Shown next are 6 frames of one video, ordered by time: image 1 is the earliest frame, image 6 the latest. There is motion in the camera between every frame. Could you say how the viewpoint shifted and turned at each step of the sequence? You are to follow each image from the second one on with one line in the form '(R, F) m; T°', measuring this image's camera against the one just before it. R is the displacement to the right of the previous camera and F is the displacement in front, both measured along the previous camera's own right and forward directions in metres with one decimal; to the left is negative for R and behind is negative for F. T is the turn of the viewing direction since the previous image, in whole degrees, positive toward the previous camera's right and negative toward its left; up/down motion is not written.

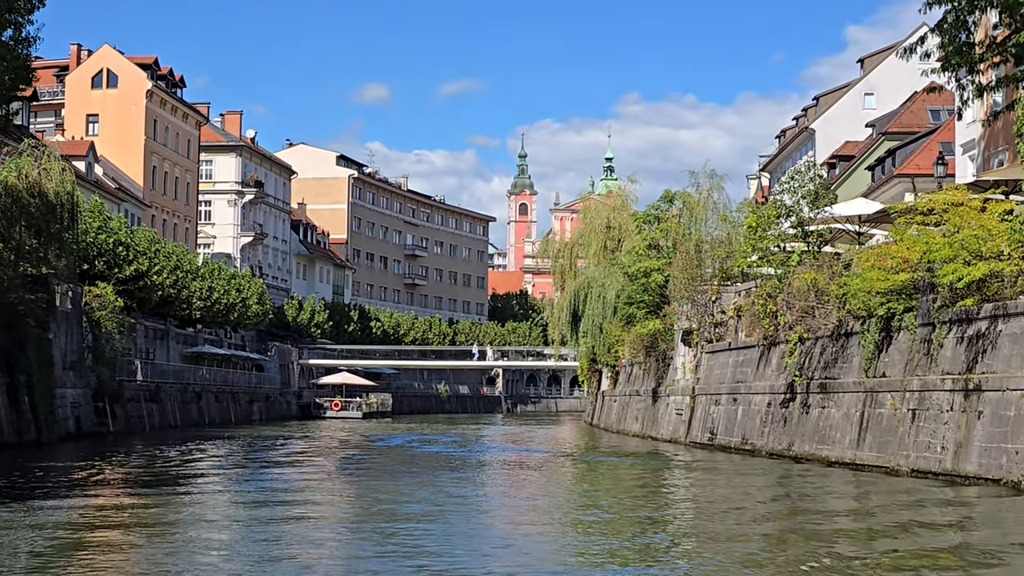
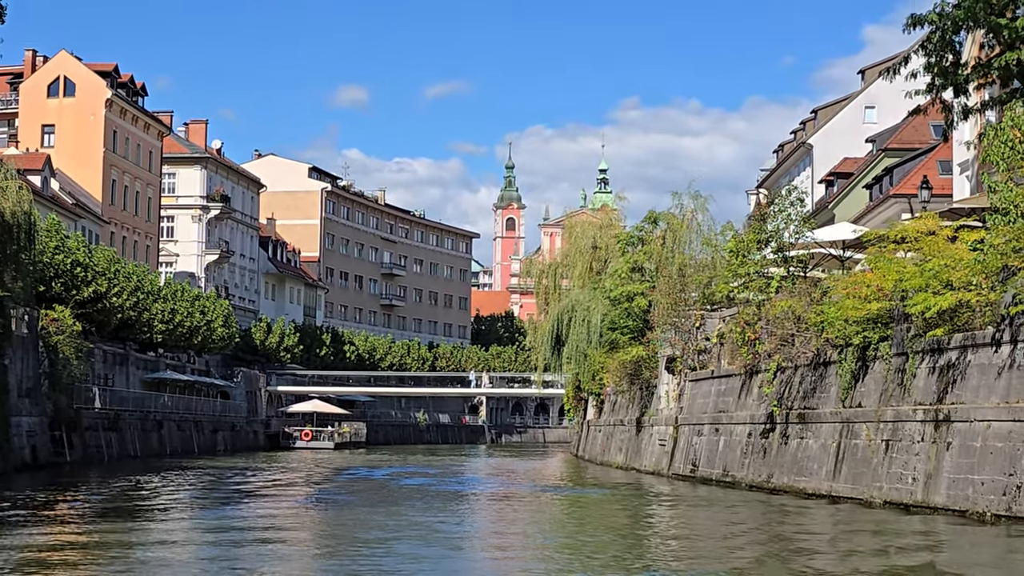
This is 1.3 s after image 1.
(+0.4, +2.1) m; 0°
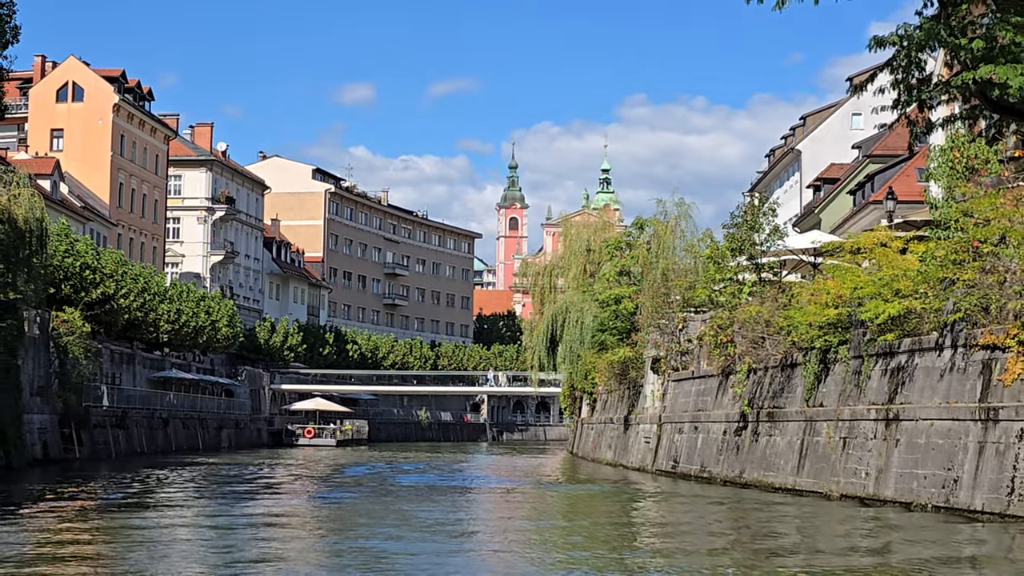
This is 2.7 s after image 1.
(+0.4, -1.9) m; 0°
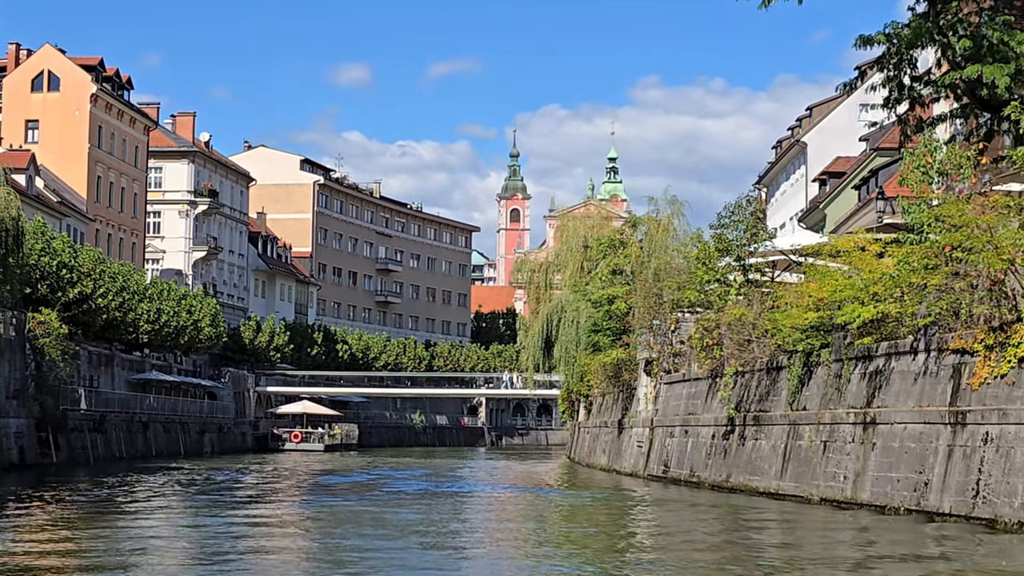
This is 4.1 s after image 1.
(+0.4, +1.3) m; 0°
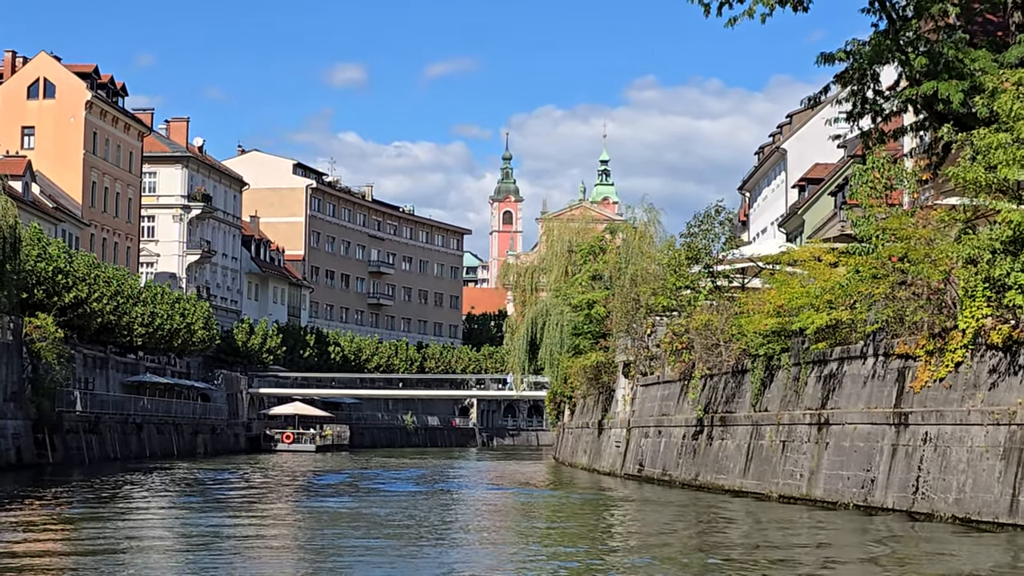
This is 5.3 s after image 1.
(+0.4, -1.4) m; 0°
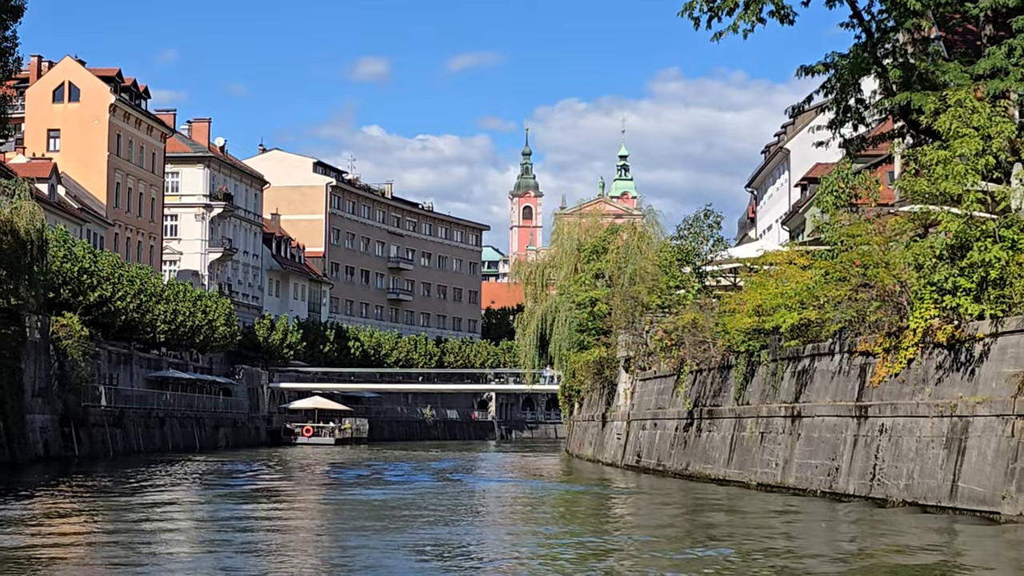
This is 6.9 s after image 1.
(+0.6, -2.0) m; -1°
